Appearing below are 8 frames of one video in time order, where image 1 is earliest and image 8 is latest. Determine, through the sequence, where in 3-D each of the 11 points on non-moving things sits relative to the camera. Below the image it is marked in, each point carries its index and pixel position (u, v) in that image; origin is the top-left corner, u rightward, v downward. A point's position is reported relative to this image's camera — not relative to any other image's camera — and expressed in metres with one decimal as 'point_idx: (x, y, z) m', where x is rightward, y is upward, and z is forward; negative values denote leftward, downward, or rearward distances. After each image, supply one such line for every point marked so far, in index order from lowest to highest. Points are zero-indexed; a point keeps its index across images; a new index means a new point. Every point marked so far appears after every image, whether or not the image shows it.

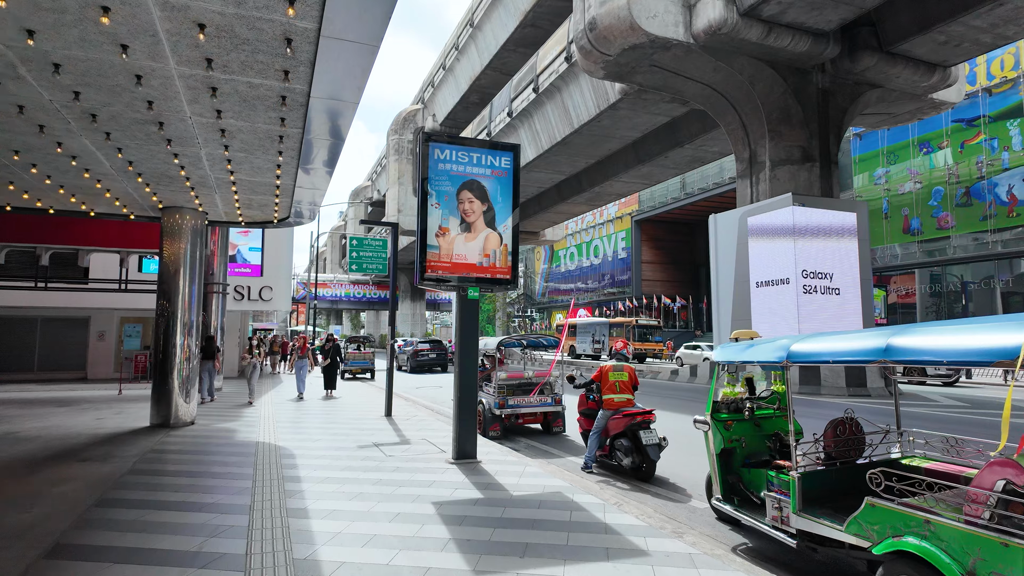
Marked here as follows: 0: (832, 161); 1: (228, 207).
0: (+10.4, +4.1, +19.6) m
1: (-5.8, +1.7, +12.3) m
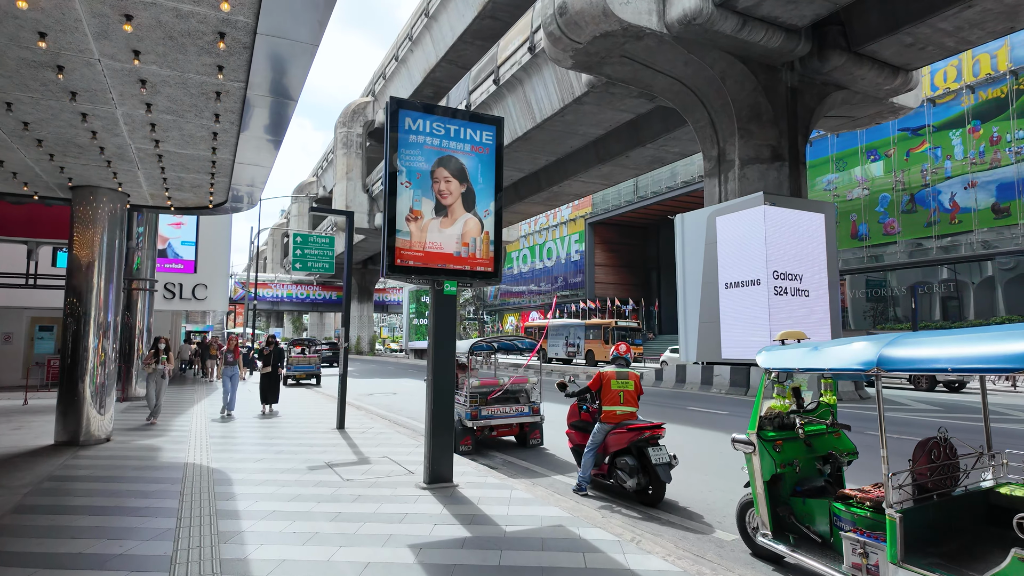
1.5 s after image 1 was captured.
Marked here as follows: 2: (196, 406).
0: (+9.3, +4.0, +19.3) m
1: (-6.3, +1.8, +10.6) m
2: (-8.6, -3.2, +16.3) m
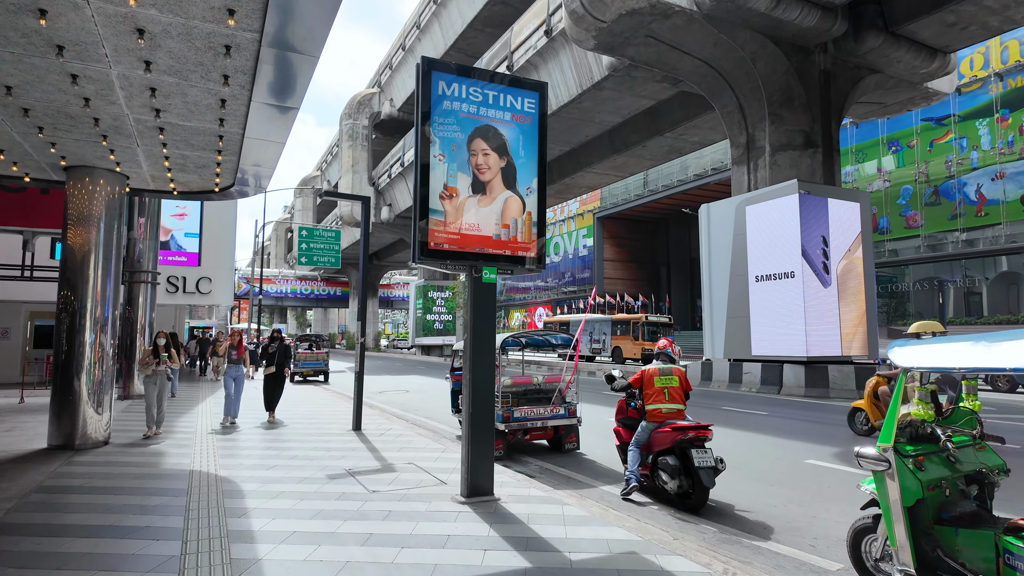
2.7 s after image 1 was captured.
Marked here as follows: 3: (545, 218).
0: (+9.8, +4.3, +18.4) m
1: (-5.7, +1.9, +9.7) m
2: (-8.0, -3.0, +15.5) m
3: (+0.4, +0.8, +6.9) m
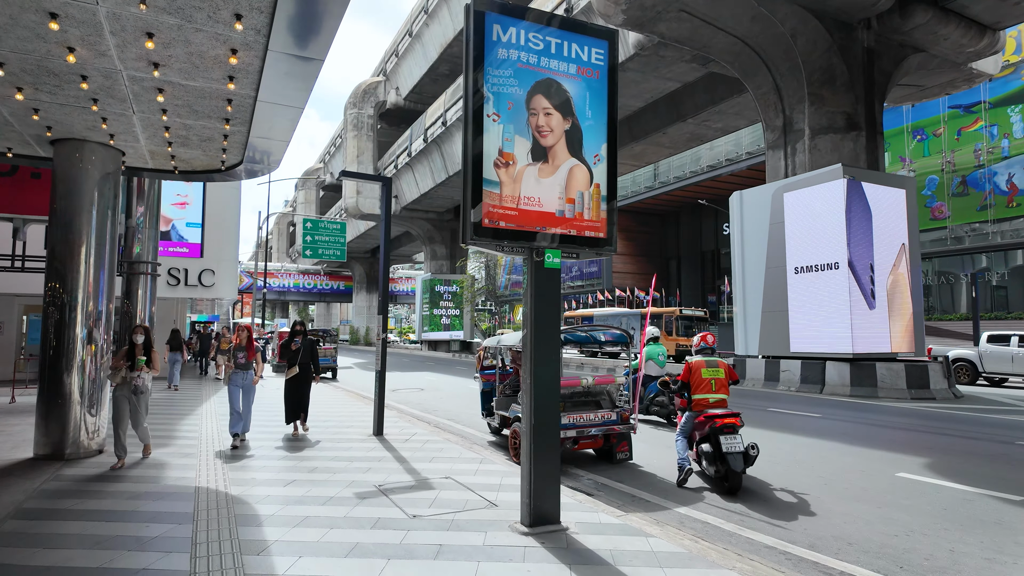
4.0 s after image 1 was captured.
0: (+10.5, +4.5, +17.2) m
1: (-5.1, +2.1, +8.6) m
2: (-7.4, -2.8, +14.5) m
3: (+1.0, +0.9, +5.8) m
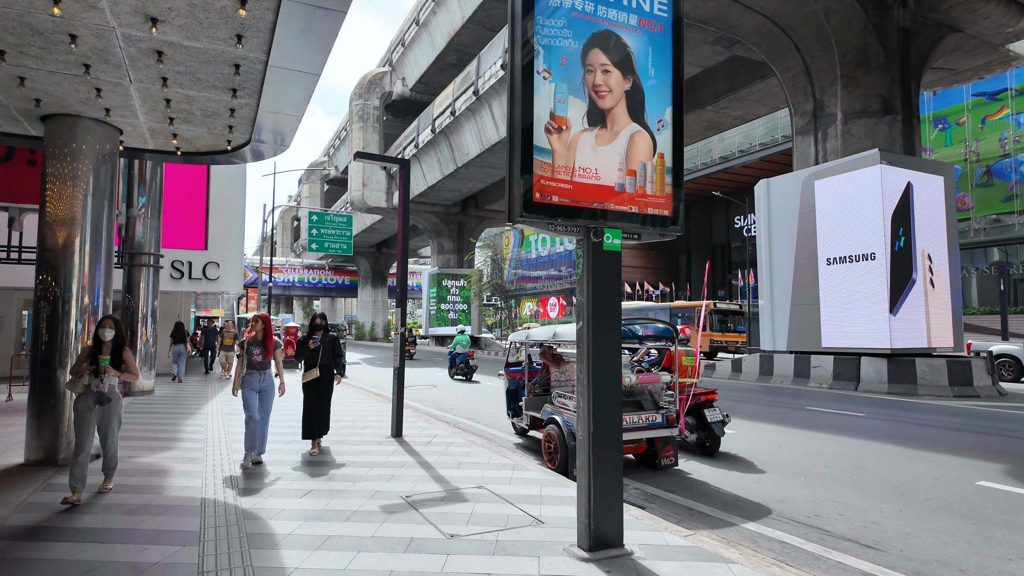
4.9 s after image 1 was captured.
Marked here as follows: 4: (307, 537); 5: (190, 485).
0: (+10.9, +4.7, +16.4) m
1: (-4.7, +2.2, +7.9) m
2: (-6.9, -2.6, +13.8) m
3: (+1.4, +1.0, +5.0) m
4: (-1.7, -2.0, +4.9) m
5: (-3.5, -2.1, +6.5) m
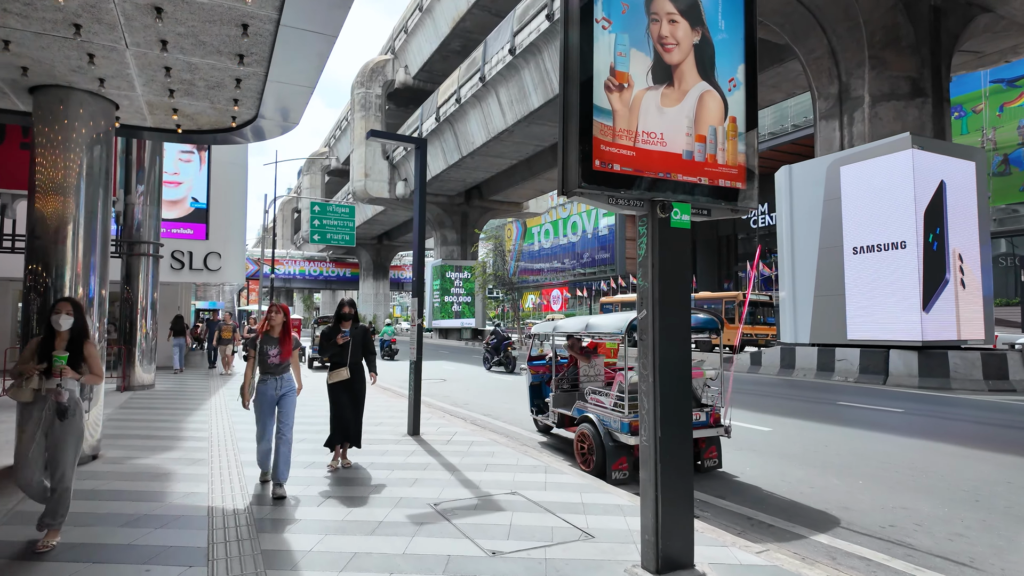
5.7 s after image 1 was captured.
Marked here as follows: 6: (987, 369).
0: (+11.3, +5.0, +15.7) m
1: (-4.3, +2.4, +7.2) m
2: (-6.5, -2.4, +13.2) m
3: (+1.8, +1.2, +4.4) m
4: (-1.3, -1.9, +4.3) m
5: (-3.1, -2.0, +5.9) m
6: (+10.5, -1.8, +13.3) m
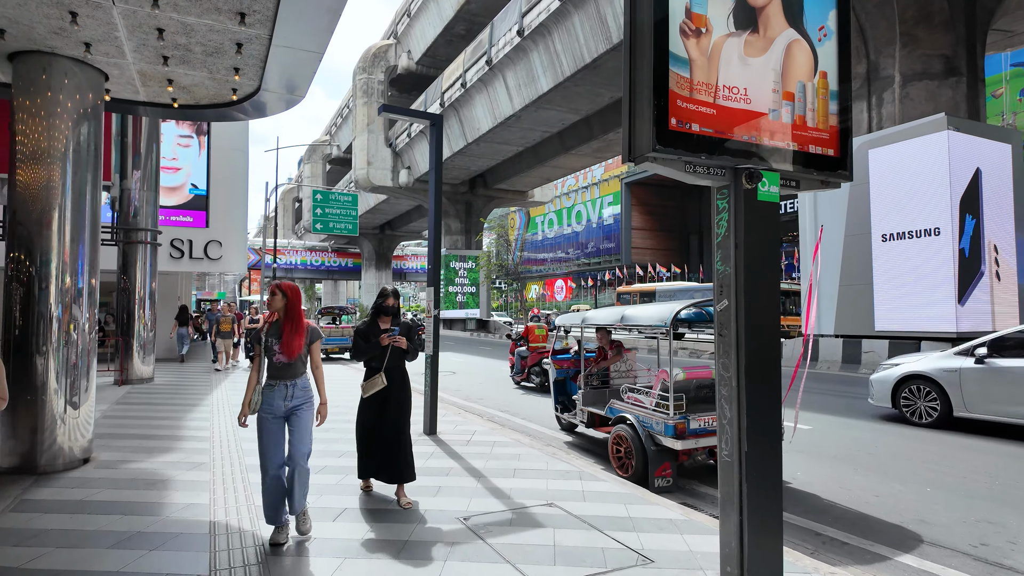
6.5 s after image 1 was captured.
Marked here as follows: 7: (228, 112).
0: (+11.6, +5.2, +15.0) m
1: (-4.0, +2.5, +6.6) m
2: (-6.2, -2.2, +12.6) m
3: (+2.1, +1.3, +3.7) m
4: (-1.0, -1.8, +3.7) m
5: (-2.8, -1.9, +5.3) m
6: (+10.8, -1.5, +12.7) m
7: (-3.9, +2.4, +8.2) m
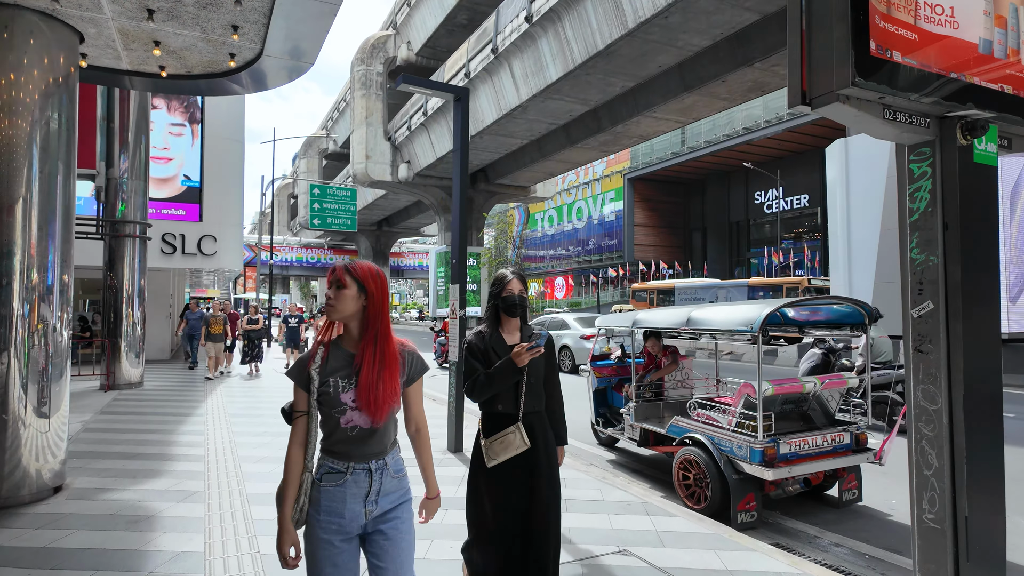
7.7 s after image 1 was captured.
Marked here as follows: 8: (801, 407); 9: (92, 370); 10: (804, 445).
0: (+12.0, +5.3, +14.1) m
1: (-3.6, +2.5, +5.5) m
2: (-5.8, -2.1, +11.6) m
3: (+2.5, +1.3, +2.8) m
4: (-0.5, -1.8, +2.7) m
5: (-2.3, -1.8, +4.3) m
6: (+11.2, -1.5, +11.8) m
7: (-3.5, +2.4, +7.2) m
8: (+2.7, -1.1, +5.7) m
9: (-10.0, -2.0, +14.3) m
10: (+2.4, -1.3, +5.0) m
